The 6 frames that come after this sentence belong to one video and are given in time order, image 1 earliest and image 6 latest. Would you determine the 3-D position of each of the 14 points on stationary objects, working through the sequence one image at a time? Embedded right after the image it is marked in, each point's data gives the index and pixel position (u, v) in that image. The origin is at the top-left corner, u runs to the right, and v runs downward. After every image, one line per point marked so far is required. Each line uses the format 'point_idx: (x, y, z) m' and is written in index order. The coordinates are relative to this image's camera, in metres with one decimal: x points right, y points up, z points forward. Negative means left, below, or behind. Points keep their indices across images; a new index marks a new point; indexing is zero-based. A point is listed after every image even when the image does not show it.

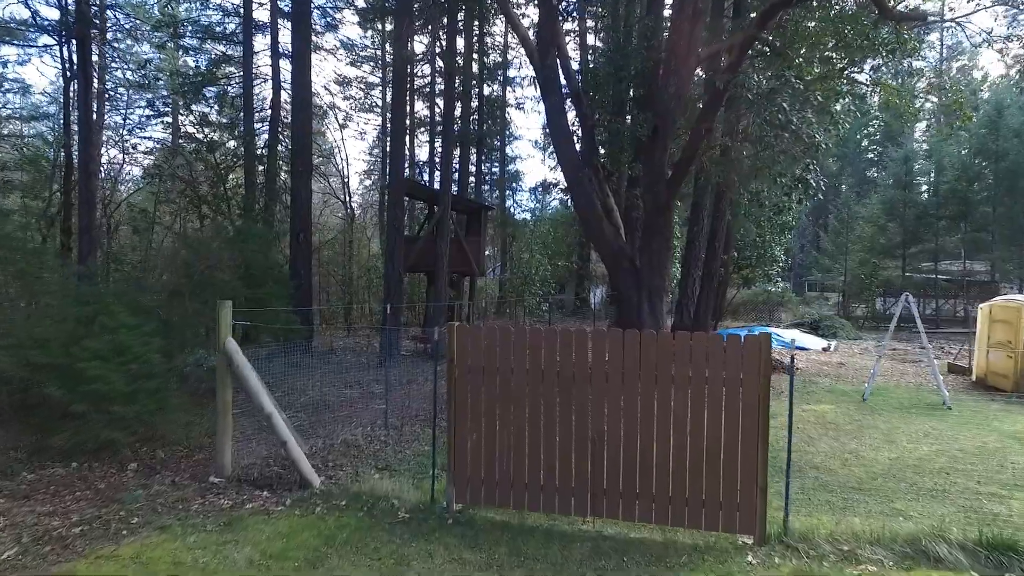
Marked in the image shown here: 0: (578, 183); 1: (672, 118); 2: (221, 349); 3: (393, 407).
0: (+1.0, +1.6, +9.5) m
1: (+2.4, +2.6, +9.2) m
2: (-2.5, -0.5, +5.2) m
3: (-1.7, -1.6, +8.2) m
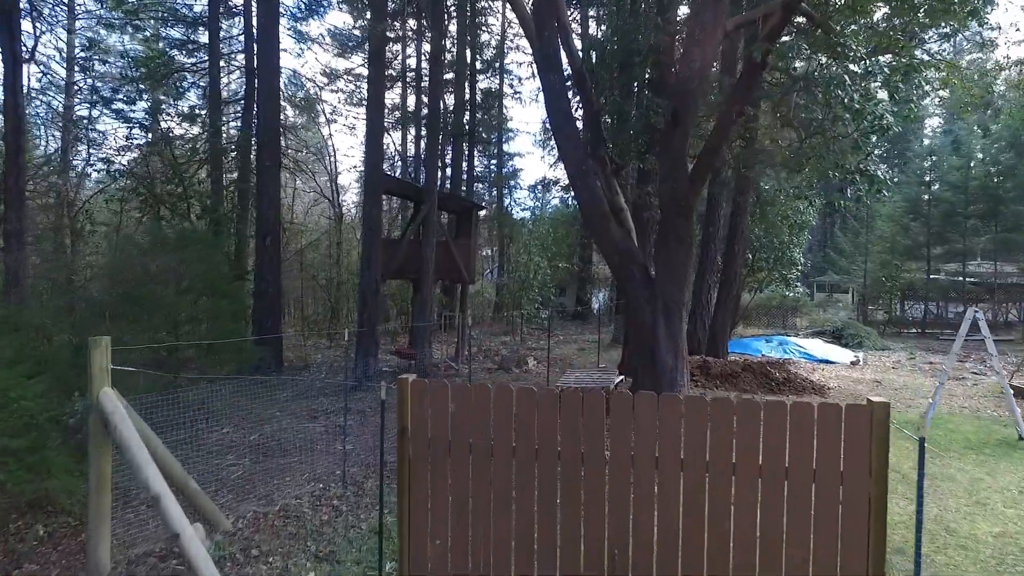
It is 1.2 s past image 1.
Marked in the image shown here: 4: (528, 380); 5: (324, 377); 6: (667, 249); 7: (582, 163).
0: (+0.9, +1.4, +8.1) m
1: (+2.3, +2.4, +7.8) m
2: (-2.6, -0.7, +3.8) m
3: (-1.8, -1.8, +6.8) m
4: (+0.3, -1.6, +10.9) m
5: (-3.3, -1.6, +10.9) m
6: (+2.0, +0.5, +7.9) m
7: (+0.9, +1.6, +8.0) m
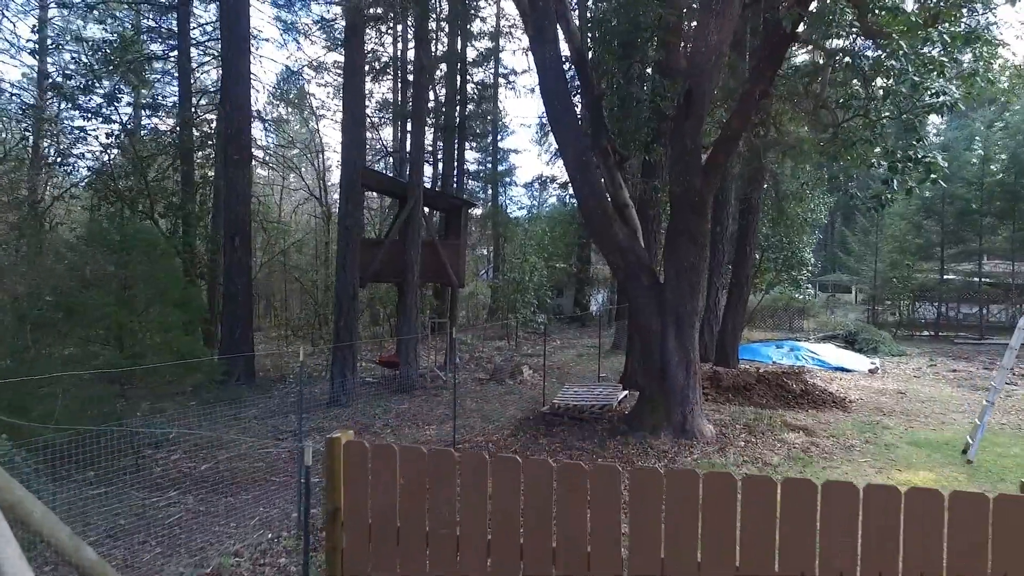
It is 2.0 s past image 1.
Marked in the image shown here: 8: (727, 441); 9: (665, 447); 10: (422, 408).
0: (+0.8, +1.3, +7.2) m
1: (+2.2, +2.3, +6.9) m
2: (-2.6, -0.8, +2.8) m
3: (-1.9, -1.9, +5.9) m
4: (+0.2, -1.7, +10.0) m
5: (-3.4, -1.7, +10.0) m
6: (+1.9, +0.4, +7.0) m
7: (+0.8, +1.5, +7.1) m
8: (+2.5, -1.8, +7.1) m
9: (+1.7, -1.8, +6.8) m
10: (-1.3, -1.8, +9.0) m
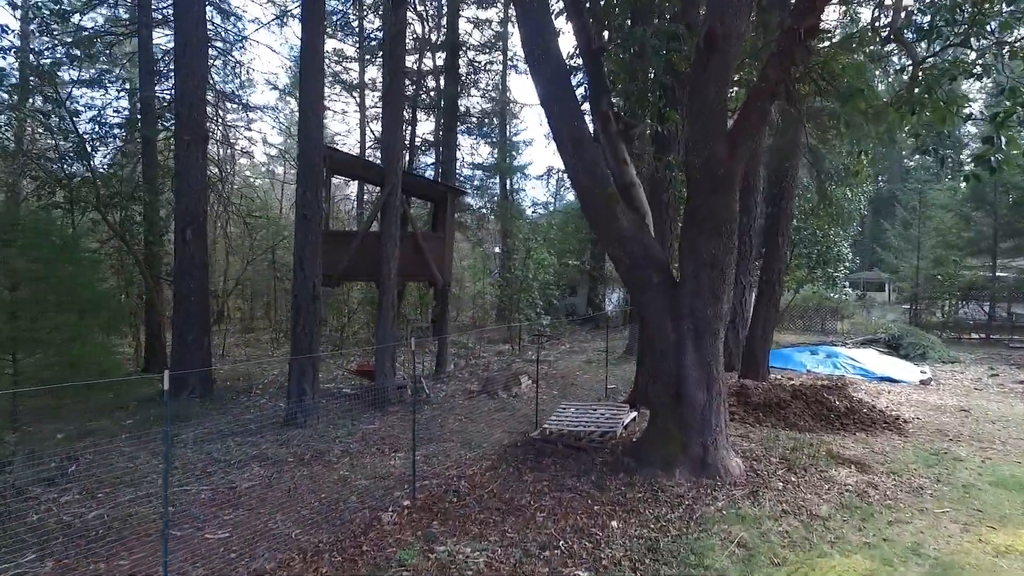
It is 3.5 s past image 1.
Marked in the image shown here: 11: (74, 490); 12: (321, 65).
0: (+0.6, +1.3, +5.7) m
1: (+1.9, +2.3, +5.4) m
2: (-3.0, -0.8, +1.5) m
3: (-2.1, -1.9, +4.5) m
4: (0.0, -1.7, +8.6) m
5: (-3.6, -1.6, +8.7) m
6: (+1.6, +0.4, +5.5) m
7: (+0.6, +1.5, +5.7) m
8: (+2.3, -1.8, +5.6) m
9: (+1.5, -1.8, +5.4) m
10: (-1.5, -1.8, +7.7) m
11: (-3.9, -1.8, +5.4) m
12: (-2.3, +2.8, +7.6) m
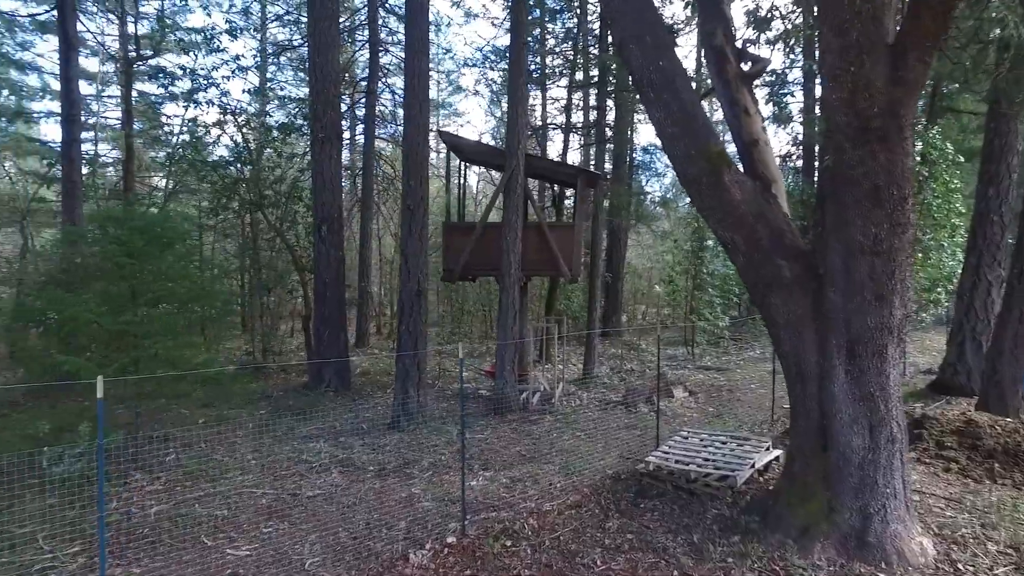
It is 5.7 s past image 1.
0: (+1.1, +1.4, +4.3) m
1: (+2.3, +2.4, +3.5) m
2: (-3.7, -0.8, +1.6) m
3: (-1.8, -1.8, +4.1) m
4: (+1.6, -1.6, +7.2) m
5: (-1.8, -1.6, +8.5) m
6: (+2.0, +0.4, +3.8) m
7: (+1.1, +1.5, +4.2) m
8: (+2.7, -1.7, +3.7) m
9: (+1.8, -1.7, +3.7) m
10: (-0.2, -1.7, +6.9) m
11: (-3.2, -1.7, +5.6) m
12: (-1.0, +2.8, +7.1) m
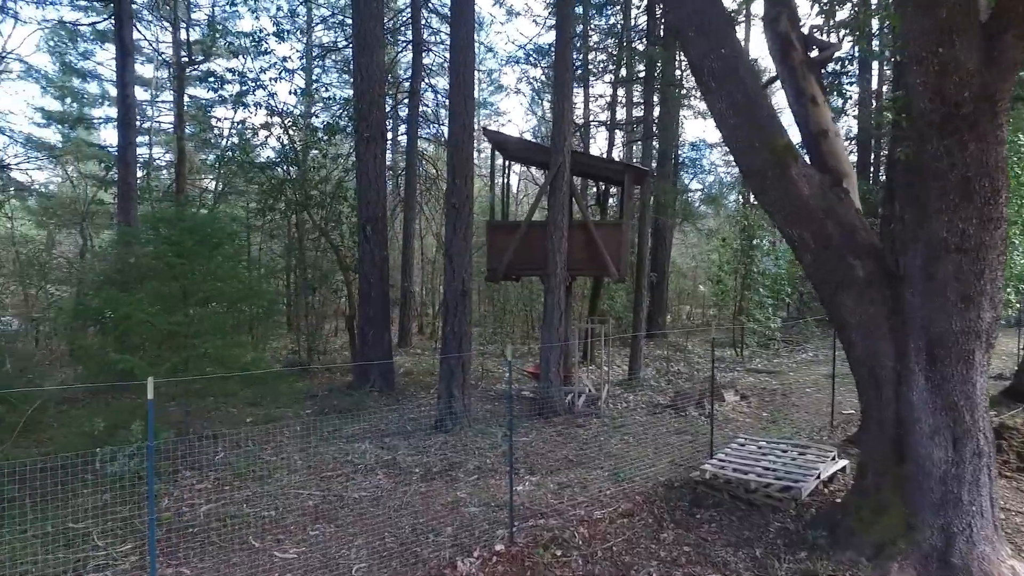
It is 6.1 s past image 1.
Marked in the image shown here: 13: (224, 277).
0: (+1.5, +1.4, +4.1) m
1: (+2.6, +2.4, +3.2) m
2: (-3.5, -0.8, +1.7) m
3: (-1.5, -1.8, +4.1) m
4: (+2.1, -1.6, +6.9) m
5: (-1.2, -1.6, +8.5) m
6: (+2.3, +0.4, +3.5) m
7: (+1.4, +1.5, +4.0) m
8: (+2.9, -1.7, +3.3) m
9: (+2.1, -1.7, +3.4) m
10: (+0.3, -1.7, +6.7) m
11: (-2.7, -1.7, +5.6) m
12: (-0.5, +2.8, +7.0) m
13: (-3.0, +0.1, +6.3) m
